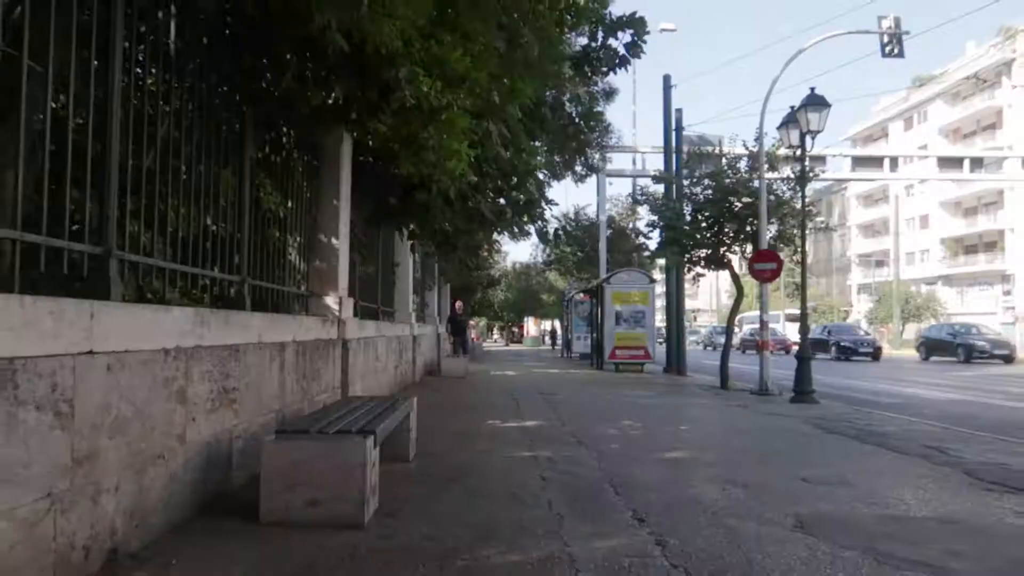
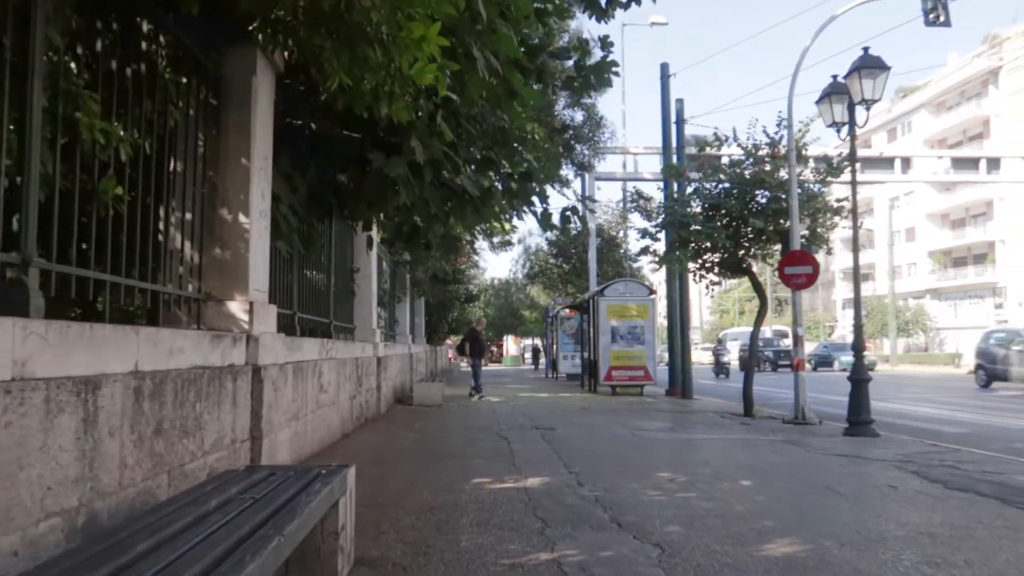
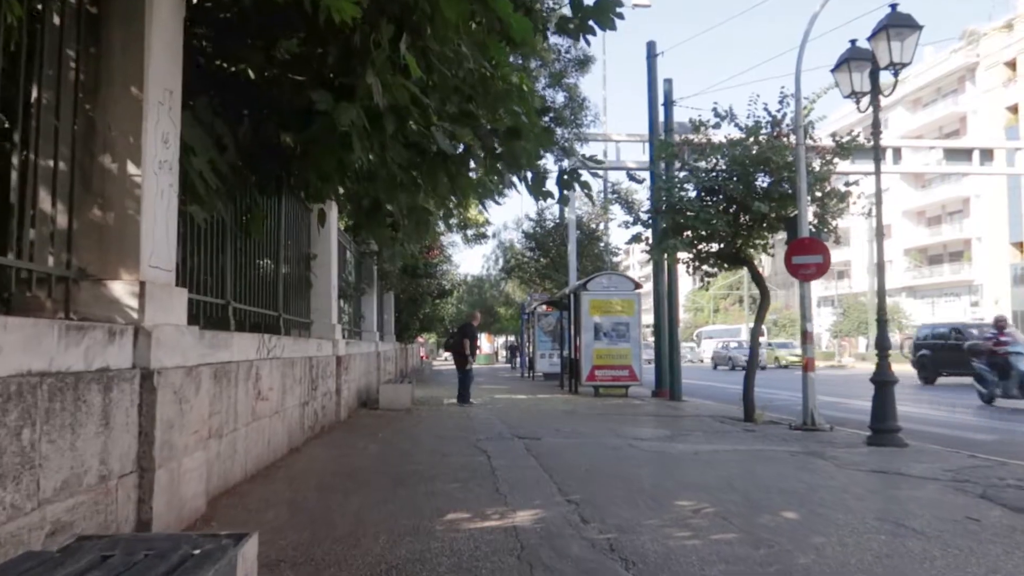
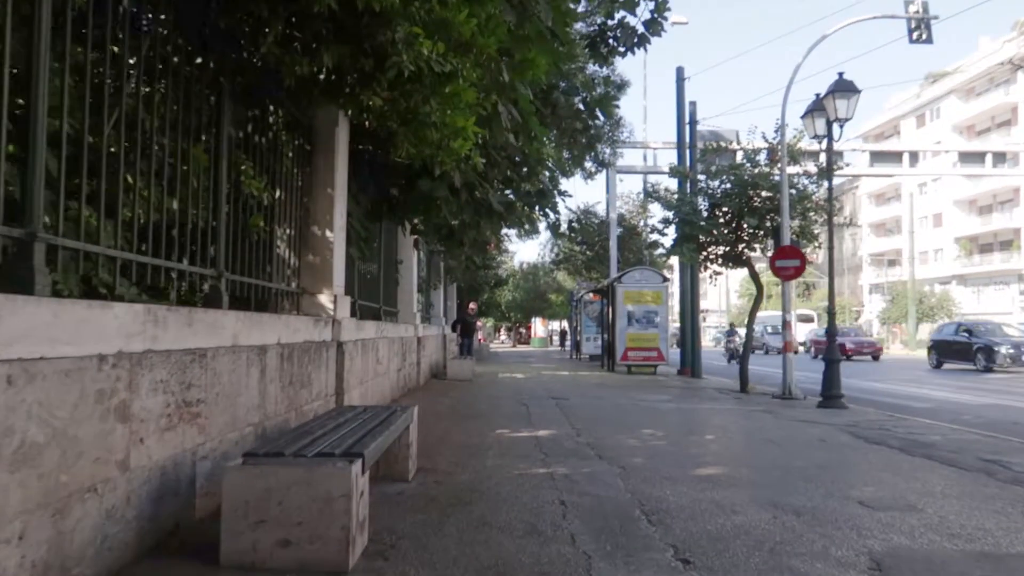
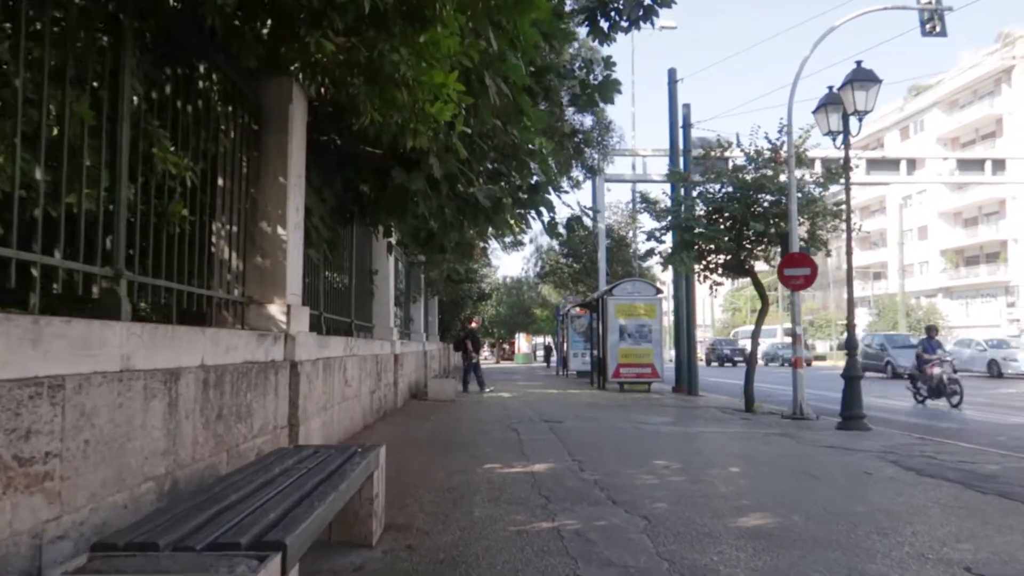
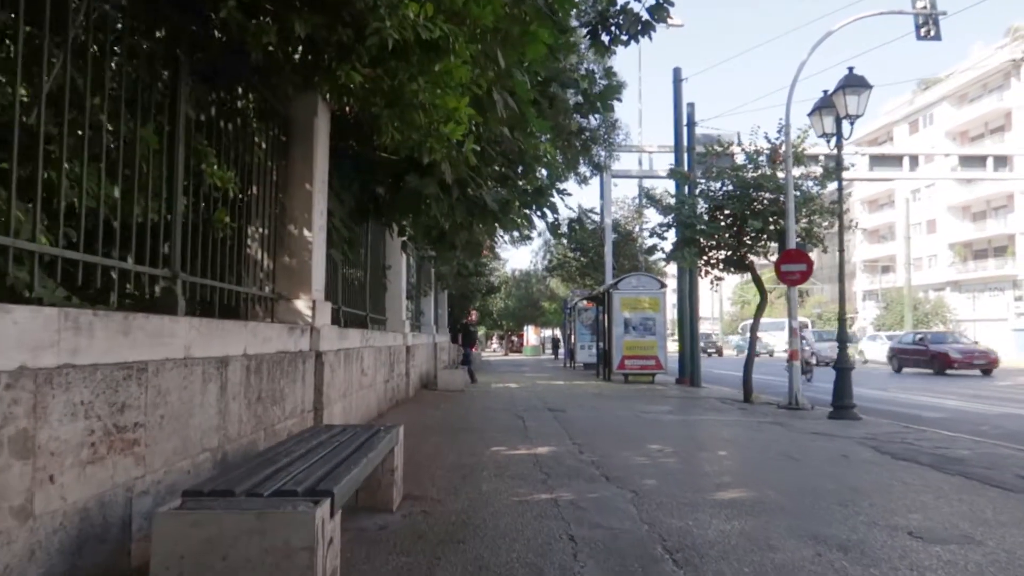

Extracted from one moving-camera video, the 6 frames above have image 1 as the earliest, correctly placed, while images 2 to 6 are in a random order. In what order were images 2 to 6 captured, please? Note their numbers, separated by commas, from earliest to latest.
4, 6, 5, 2, 3
